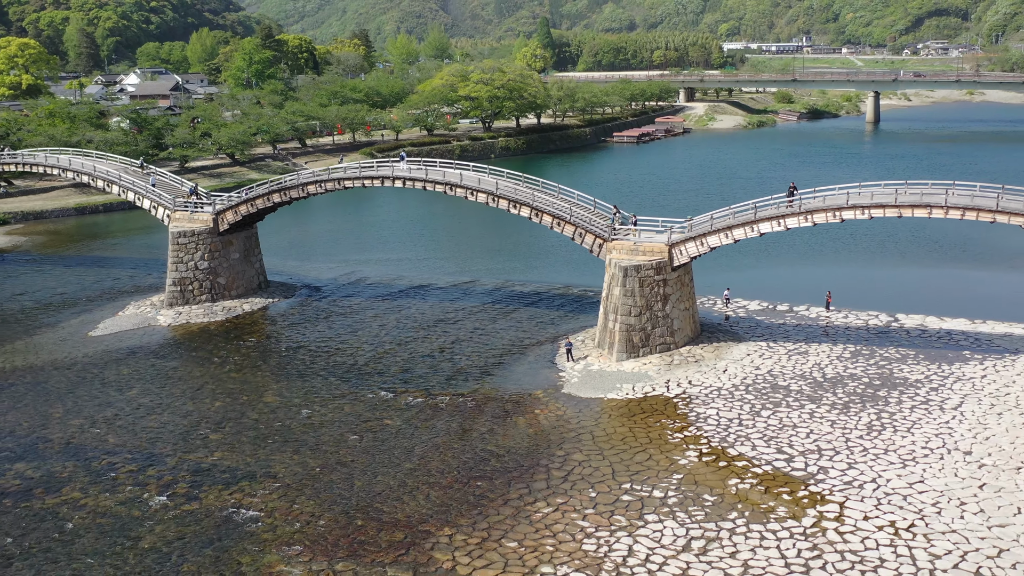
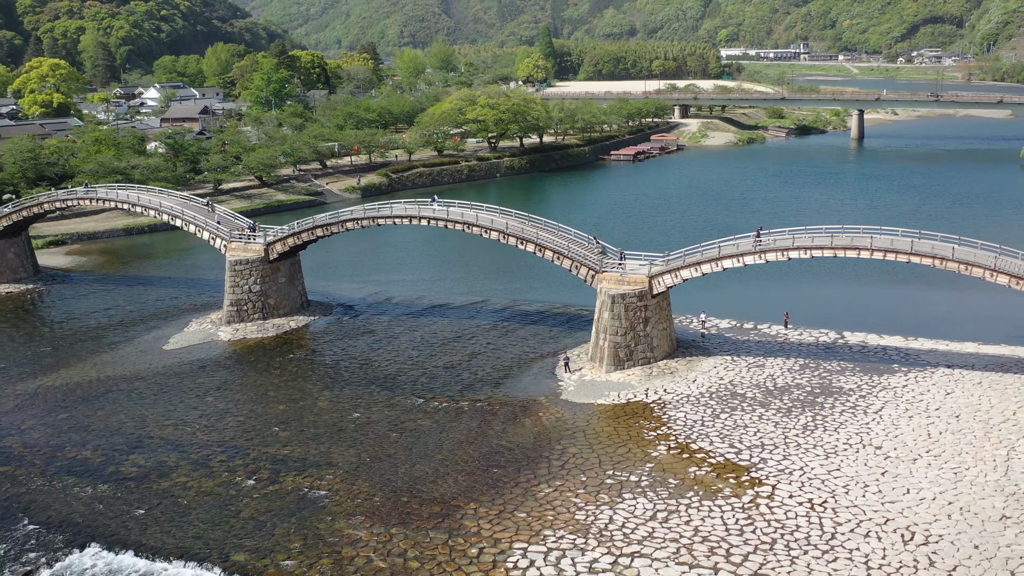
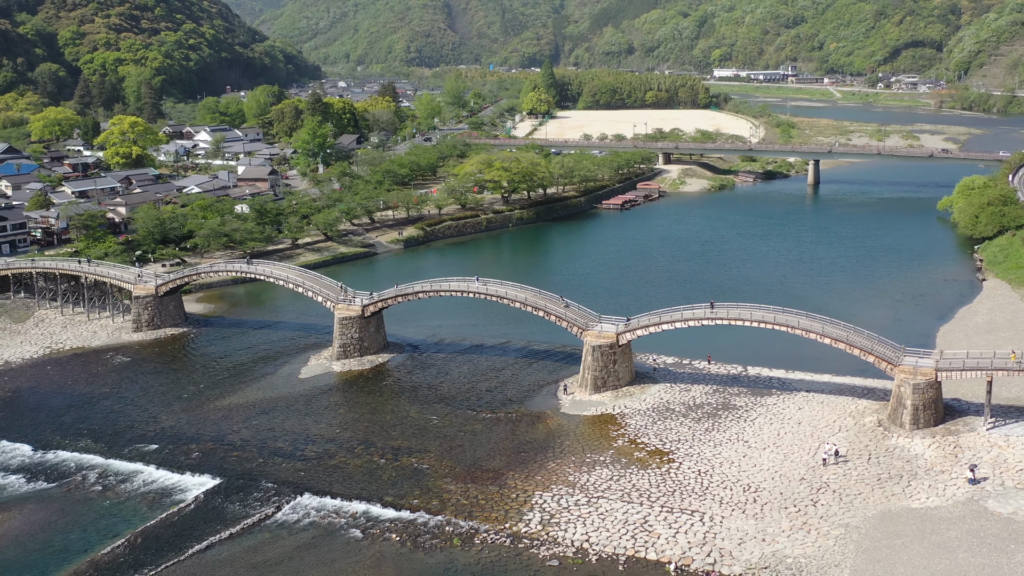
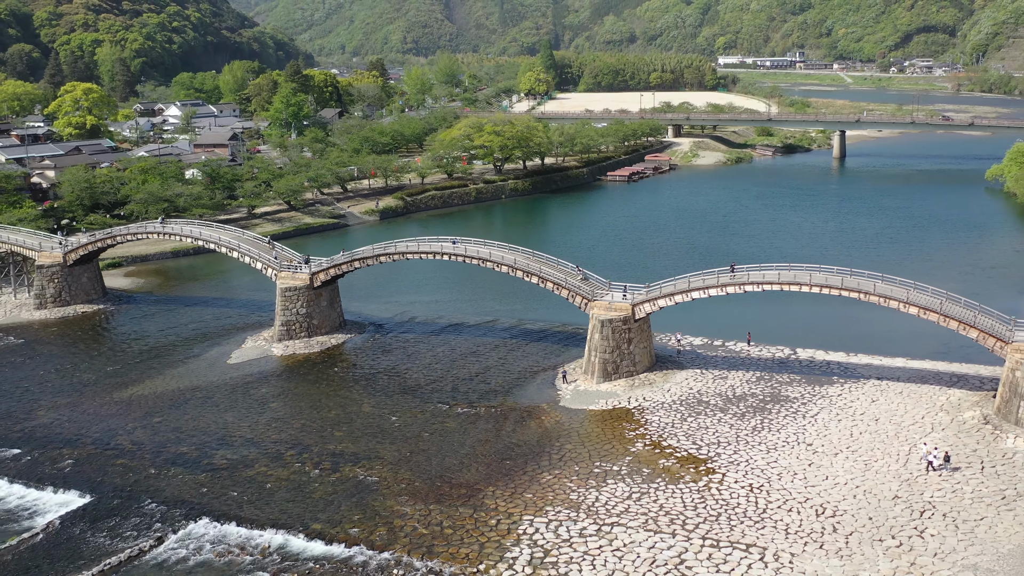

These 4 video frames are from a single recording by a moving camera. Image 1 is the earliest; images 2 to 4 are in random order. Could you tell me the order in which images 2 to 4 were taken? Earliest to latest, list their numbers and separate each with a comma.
2, 4, 3
